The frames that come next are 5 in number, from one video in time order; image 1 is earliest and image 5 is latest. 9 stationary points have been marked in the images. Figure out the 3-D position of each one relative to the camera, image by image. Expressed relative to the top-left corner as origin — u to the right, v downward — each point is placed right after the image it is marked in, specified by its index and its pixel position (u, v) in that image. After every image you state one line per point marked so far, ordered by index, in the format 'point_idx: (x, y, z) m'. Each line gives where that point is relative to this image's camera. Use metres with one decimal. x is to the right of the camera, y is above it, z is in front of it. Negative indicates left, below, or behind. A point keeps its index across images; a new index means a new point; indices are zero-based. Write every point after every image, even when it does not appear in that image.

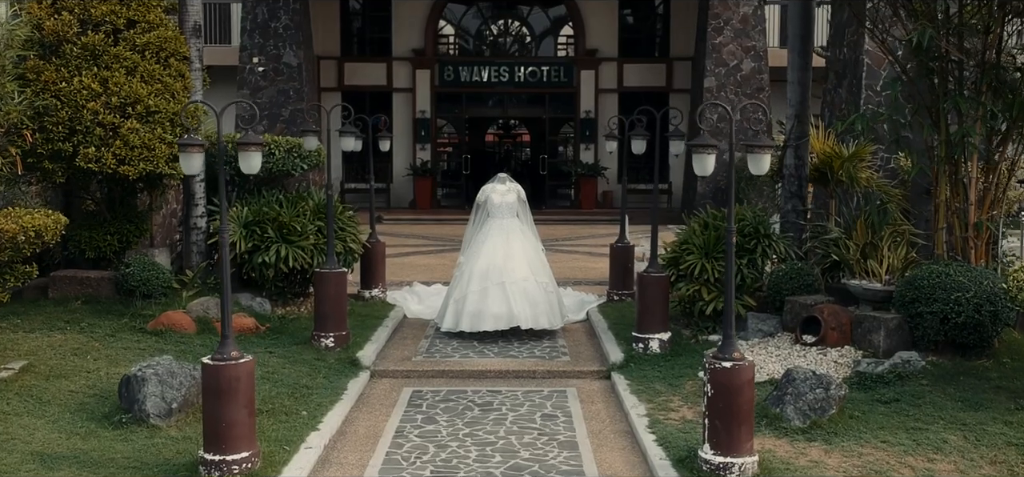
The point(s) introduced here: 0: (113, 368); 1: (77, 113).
0: (-1.9, -0.6, +6.0) m
1: (-2.4, +0.7, +6.7) m
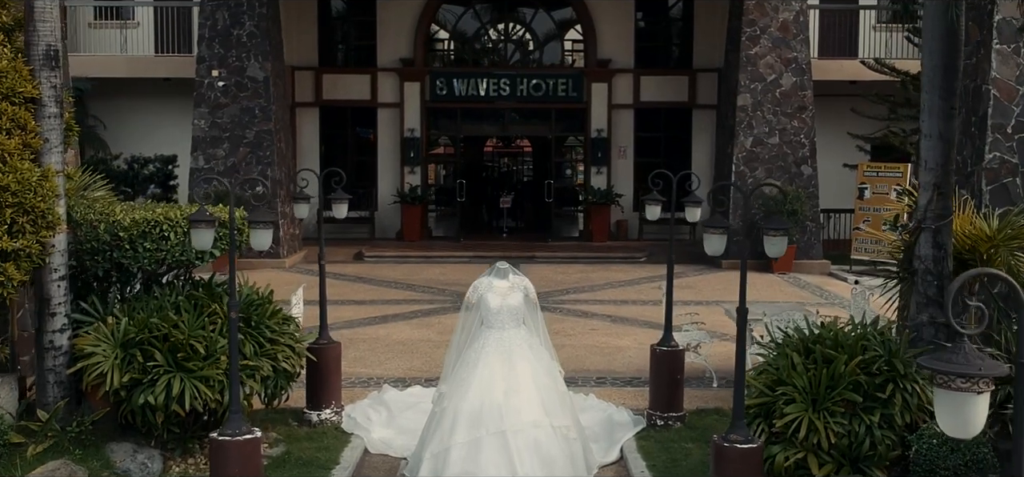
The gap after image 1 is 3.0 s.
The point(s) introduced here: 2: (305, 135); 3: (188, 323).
0: (-1.9, -1.2, +3.5) m
1: (-2.4, +0.2, +4.3) m
2: (-3.0, +1.5, +17.9) m
3: (-1.4, -0.4, +5.2) m
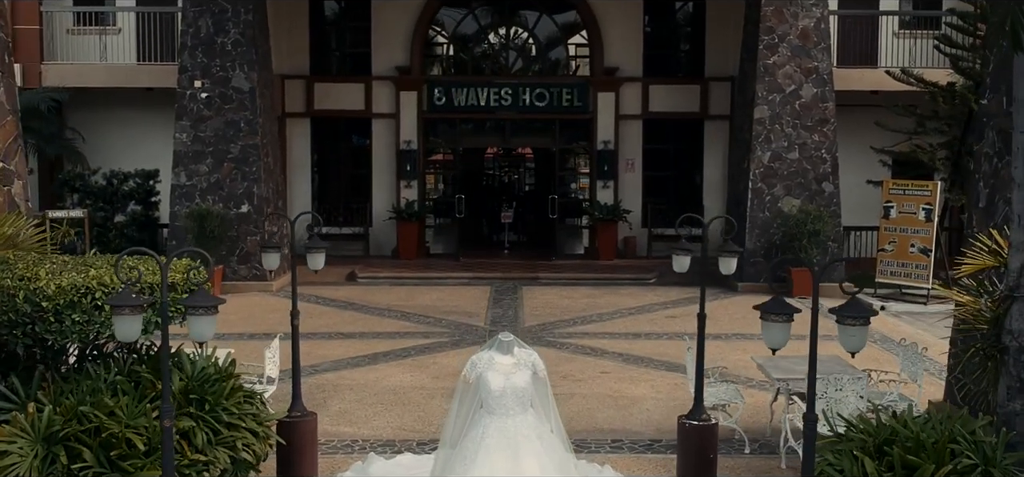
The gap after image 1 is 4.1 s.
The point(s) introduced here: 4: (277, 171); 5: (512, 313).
0: (-1.9, -1.4, +2.6) m
1: (-2.3, -0.1, +3.4) m
2: (-3.0, +1.3, +17.0) m
3: (-1.4, -0.6, +4.3) m
4: (-2.8, +0.8, +14.8) m
5: (0.0, -0.7, +12.1) m
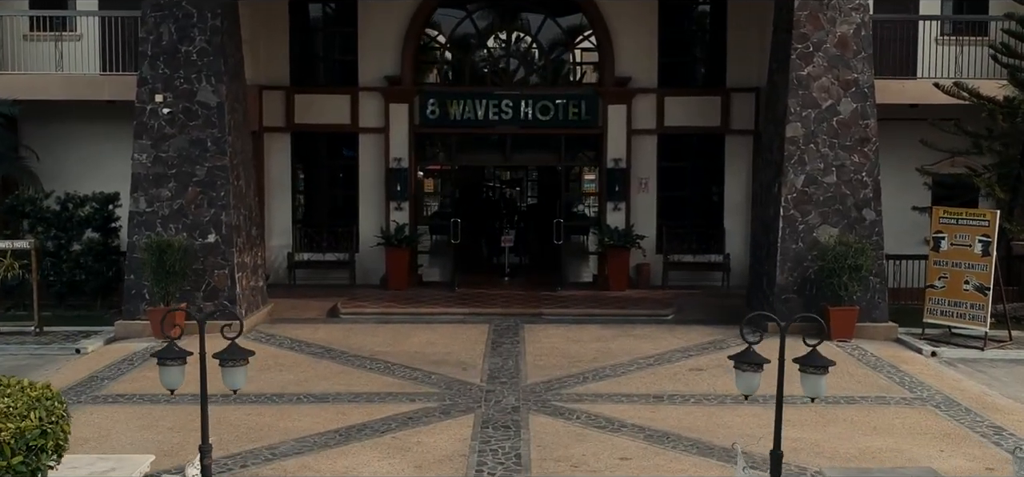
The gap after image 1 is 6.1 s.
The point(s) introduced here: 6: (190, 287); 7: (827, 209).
0: (-1.9, -1.7, +1.1) m
1: (-2.4, -0.4, +1.8) m
2: (-3.0, +0.9, +15.4) m
3: (-1.4, -0.9, +2.8) m
4: (-2.8, +0.5, +13.3) m
5: (0.0, -1.1, +10.5) m
6: (-3.2, -0.5, +12.3) m
7: (+3.1, +0.3, +12.2) m
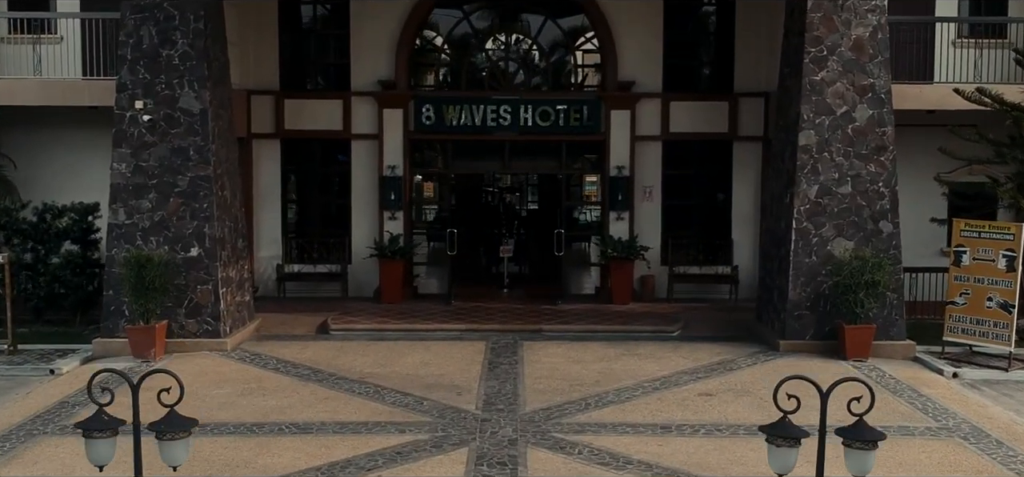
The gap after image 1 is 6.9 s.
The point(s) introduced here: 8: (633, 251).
0: (-2.0, -1.9, +0.5) m
1: (-2.4, -0.6, +1.2) m
2: (-3.0, +0.8, +14.8) m
3: (-1.4, -1.1, +2.2) m
4: (-2.8, +0.3, +12.6) m
5: (0.0, -1.2, +9.9) m
6: (-3.2, -0.6, +11.7) m
7: (+3.1, +0.2, +11.6) m
8: (+1.4, -0.1, +14.2) m
